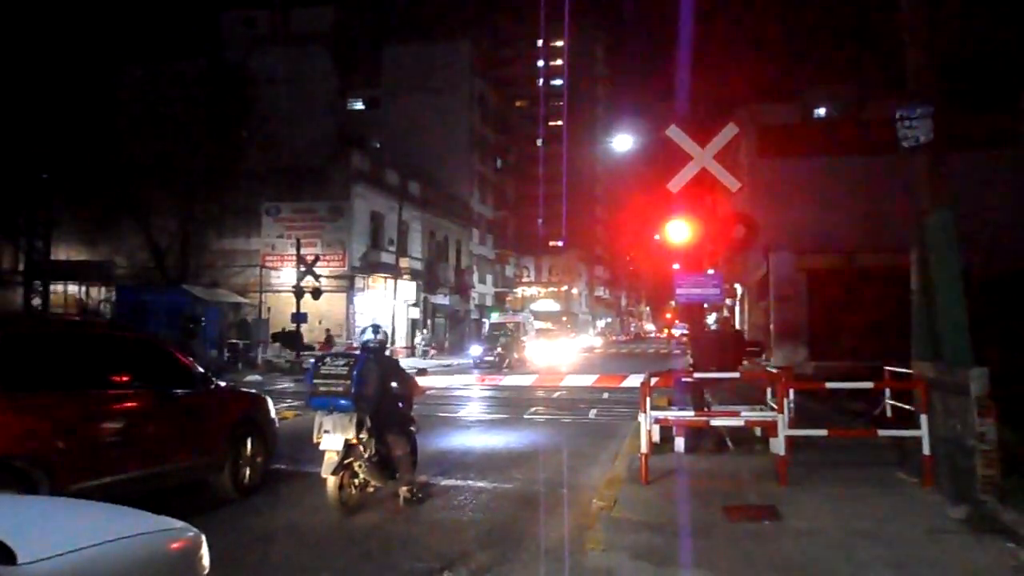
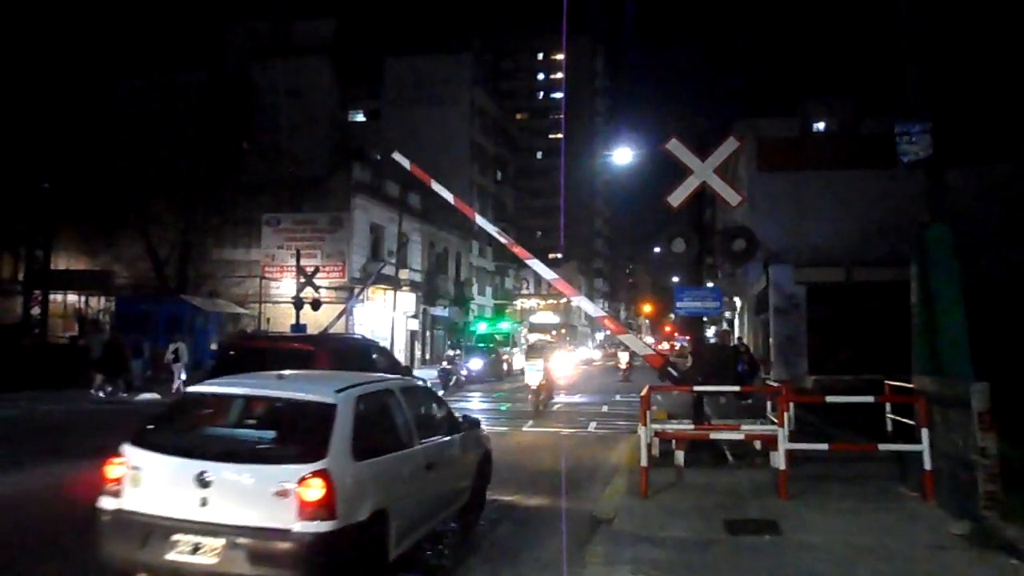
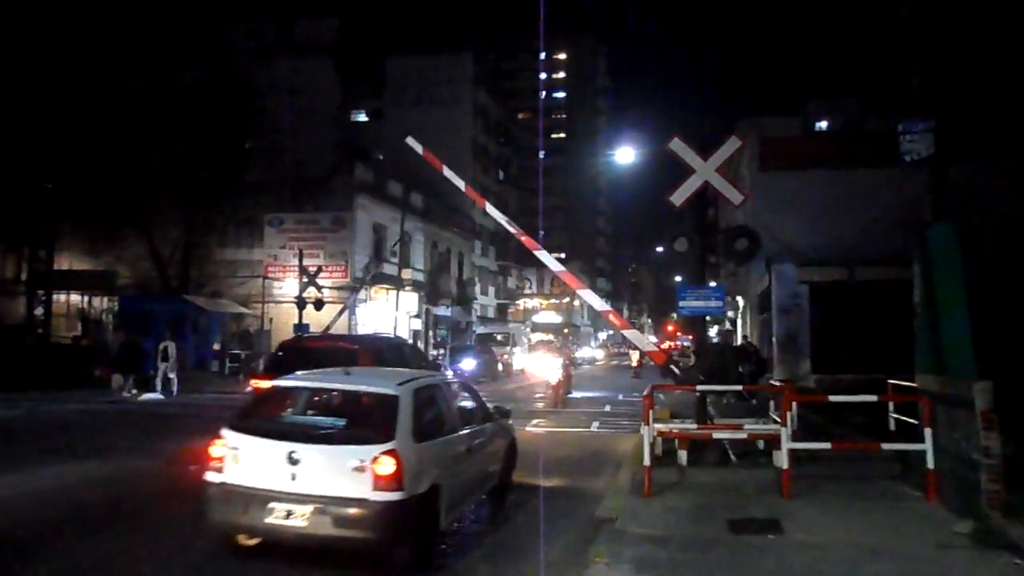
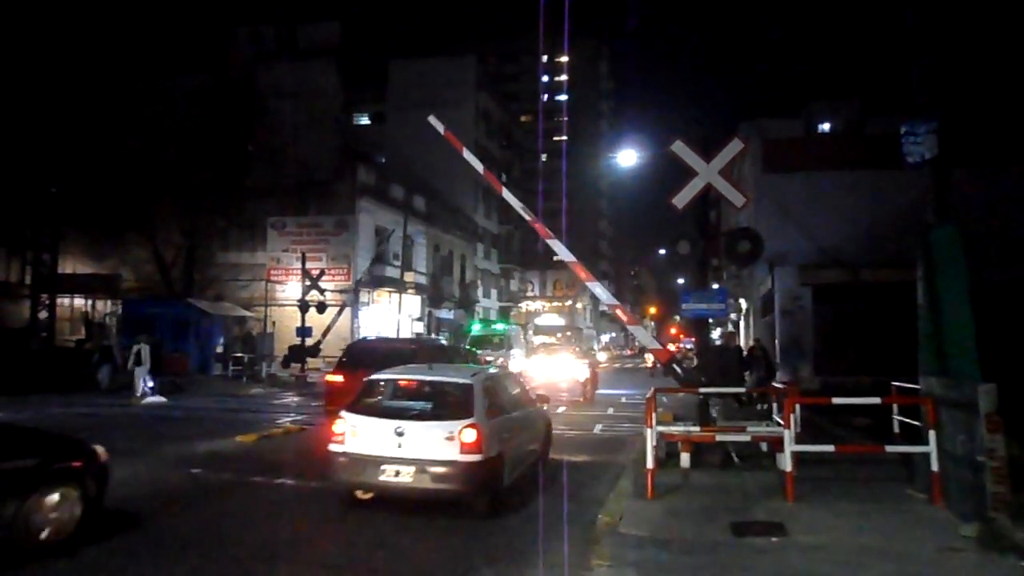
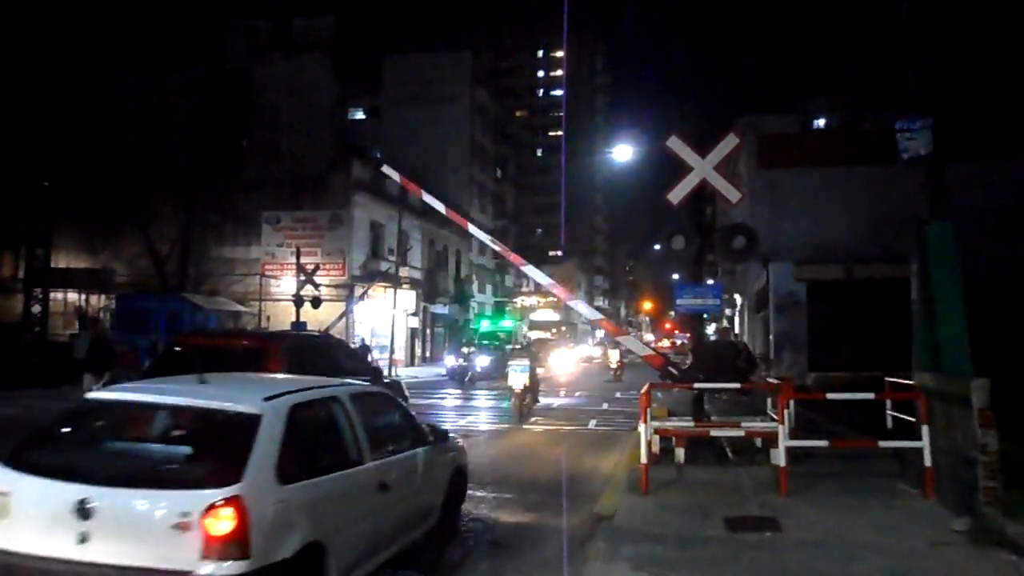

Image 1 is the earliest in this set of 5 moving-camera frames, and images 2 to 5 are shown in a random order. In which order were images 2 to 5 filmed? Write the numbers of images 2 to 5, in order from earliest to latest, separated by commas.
5, 2, 3, 4
